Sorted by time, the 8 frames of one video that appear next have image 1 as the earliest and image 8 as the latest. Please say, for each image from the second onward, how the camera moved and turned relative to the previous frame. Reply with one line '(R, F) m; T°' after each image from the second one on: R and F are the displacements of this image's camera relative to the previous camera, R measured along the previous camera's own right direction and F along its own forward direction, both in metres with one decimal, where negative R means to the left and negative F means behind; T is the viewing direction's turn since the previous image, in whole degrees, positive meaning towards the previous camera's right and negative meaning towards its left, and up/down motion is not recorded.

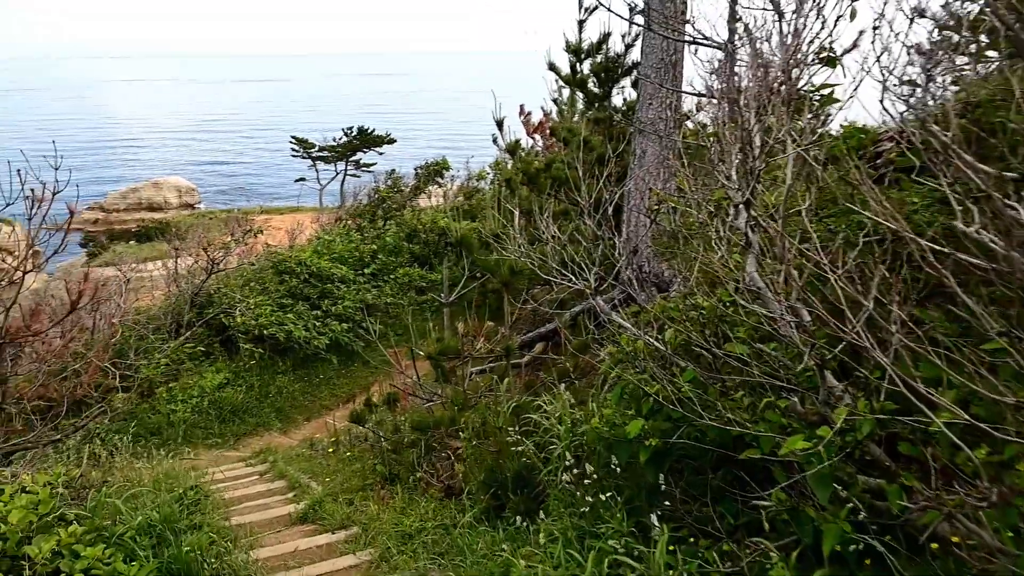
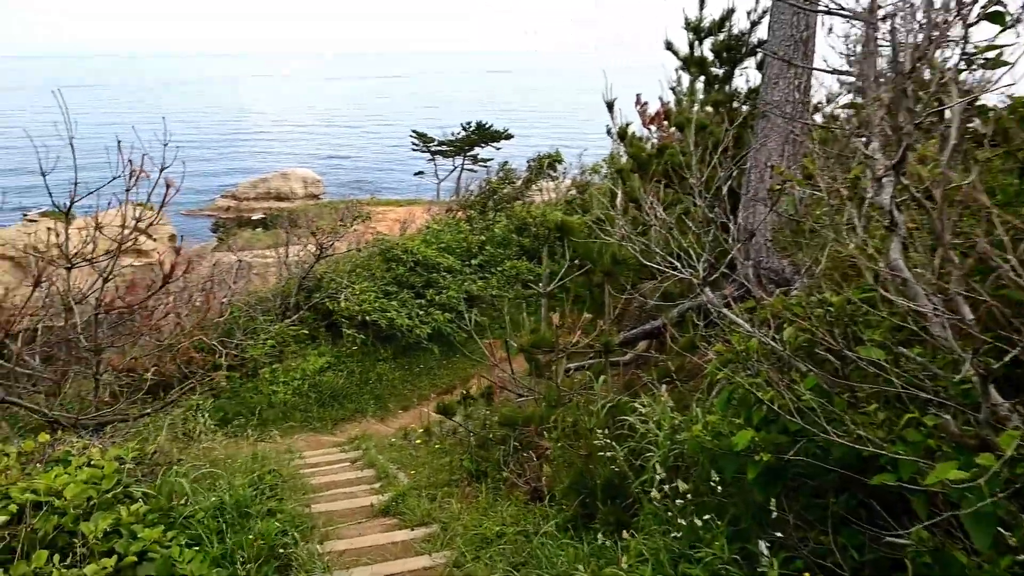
(+0.1, +0.4) m; -8°
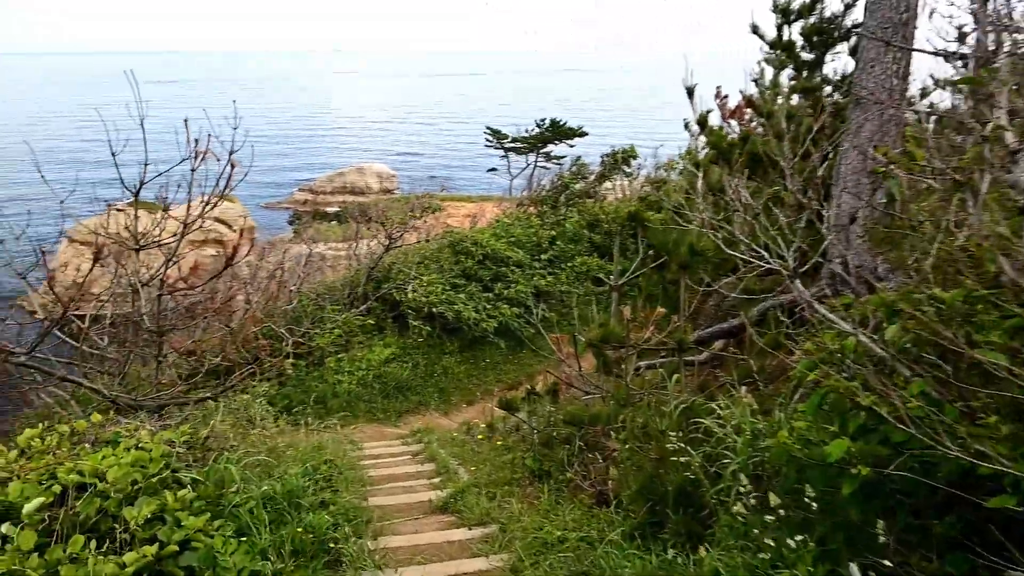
(0.0, +0.3) m; -5°
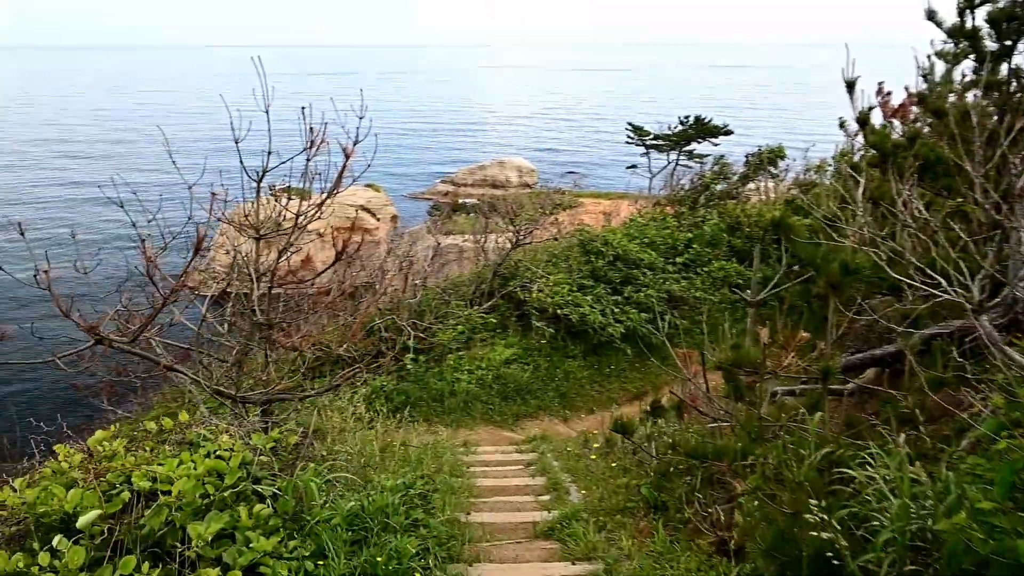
(+0.1, +0.4) m; -9°
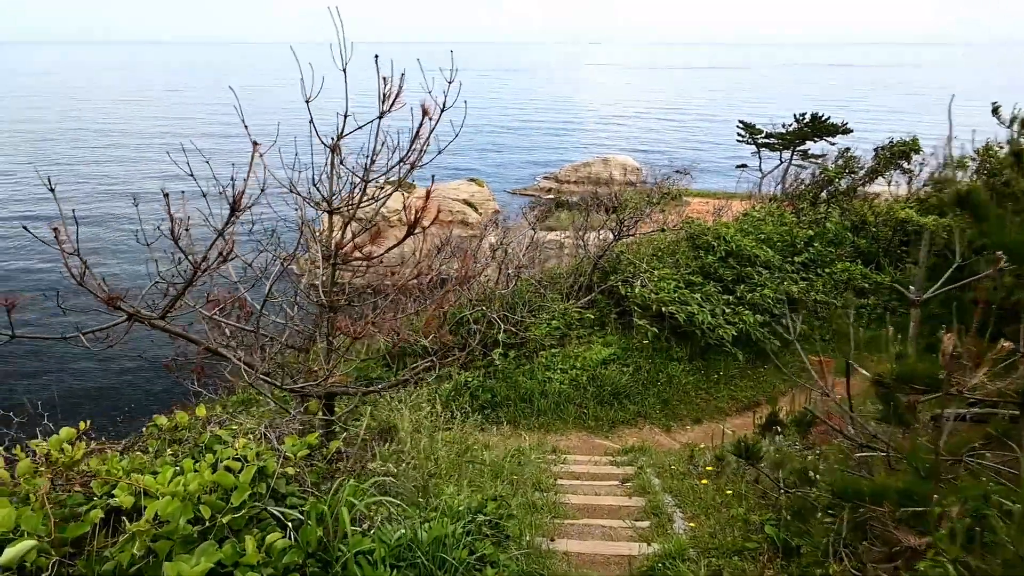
(0.0, +0.8) m; -7°
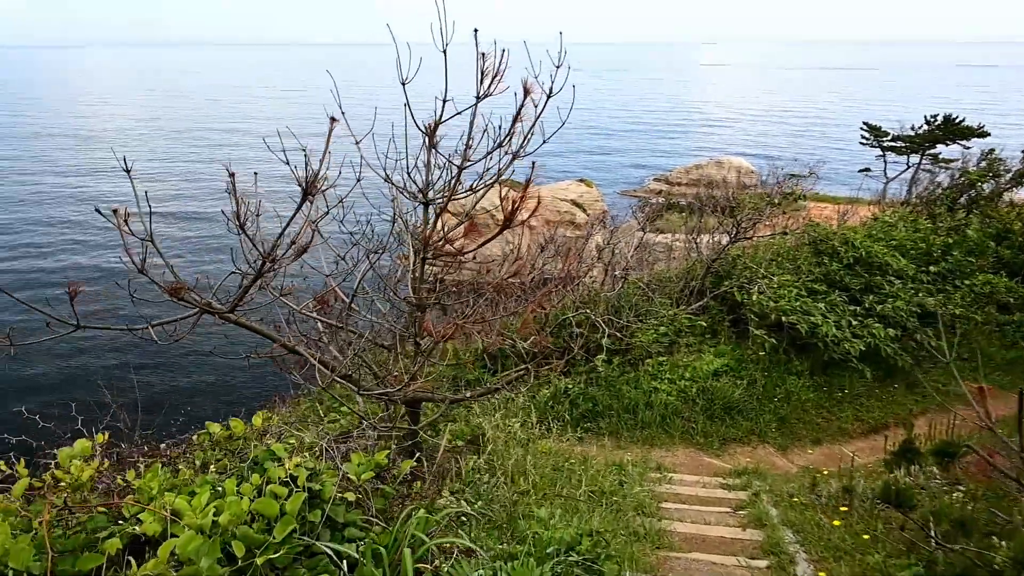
(0.0, +0.5) m; -7°
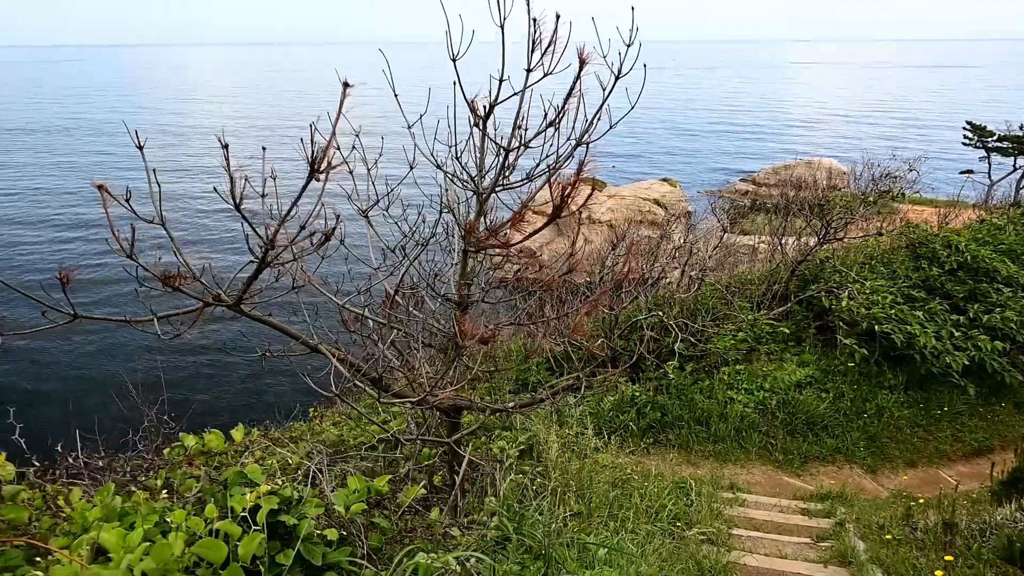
(+0.1, +0.5) m; -5°
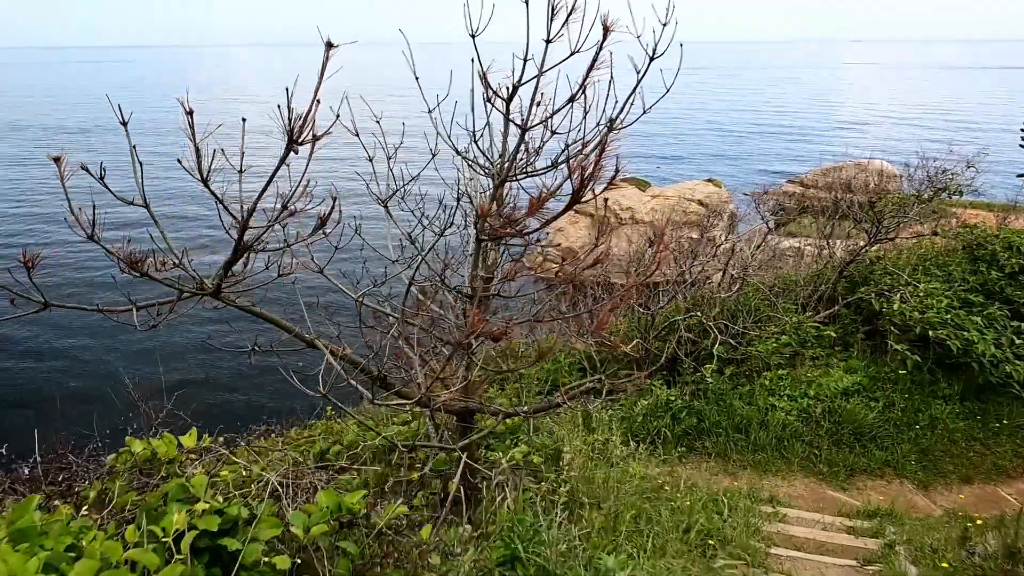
(+0.1, +0.3) m; -3°
